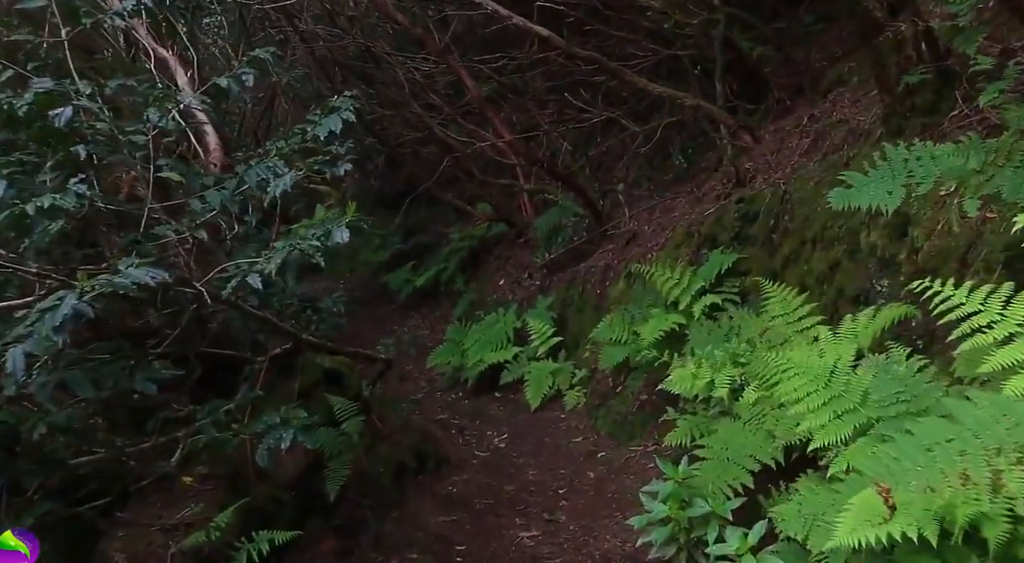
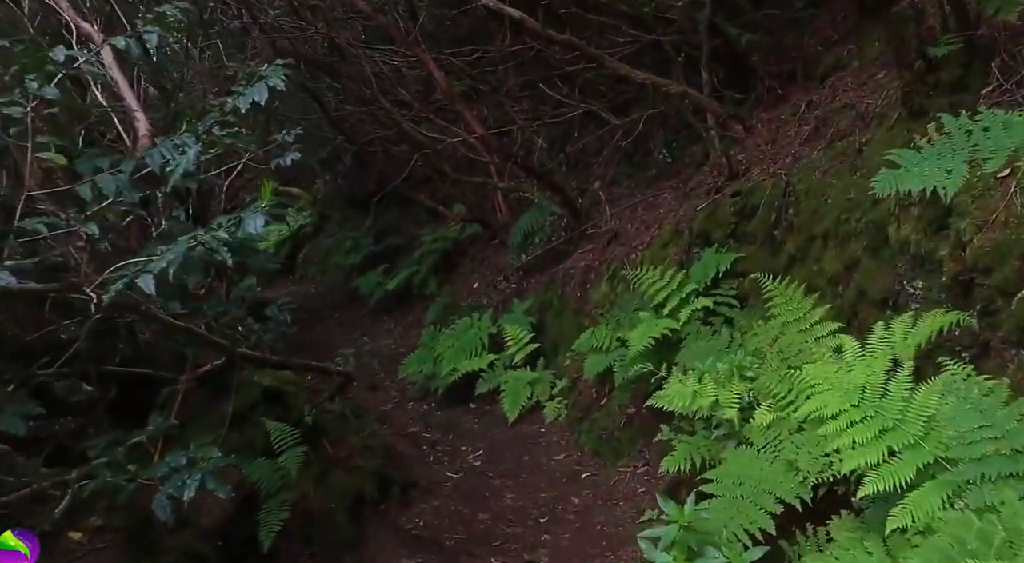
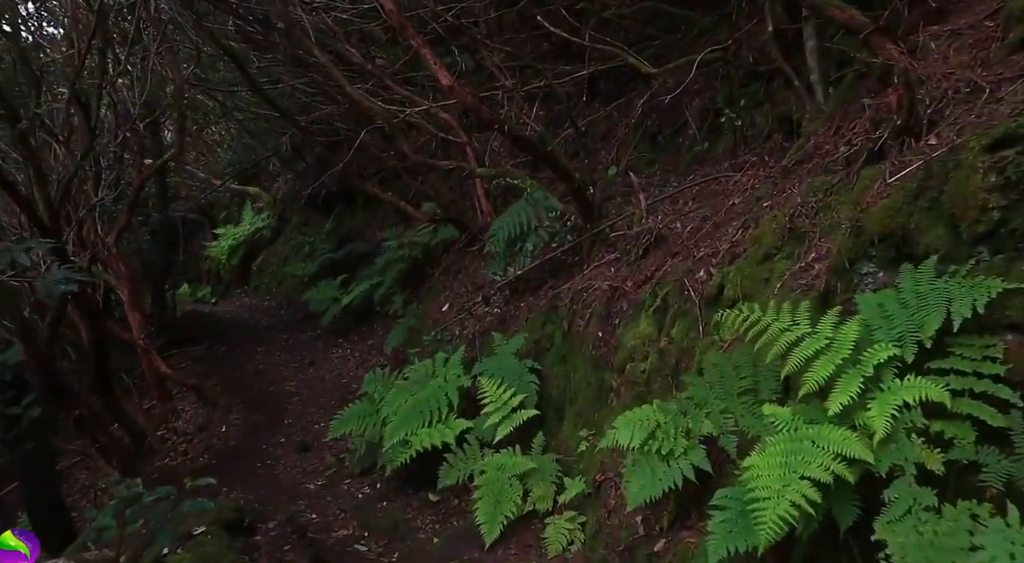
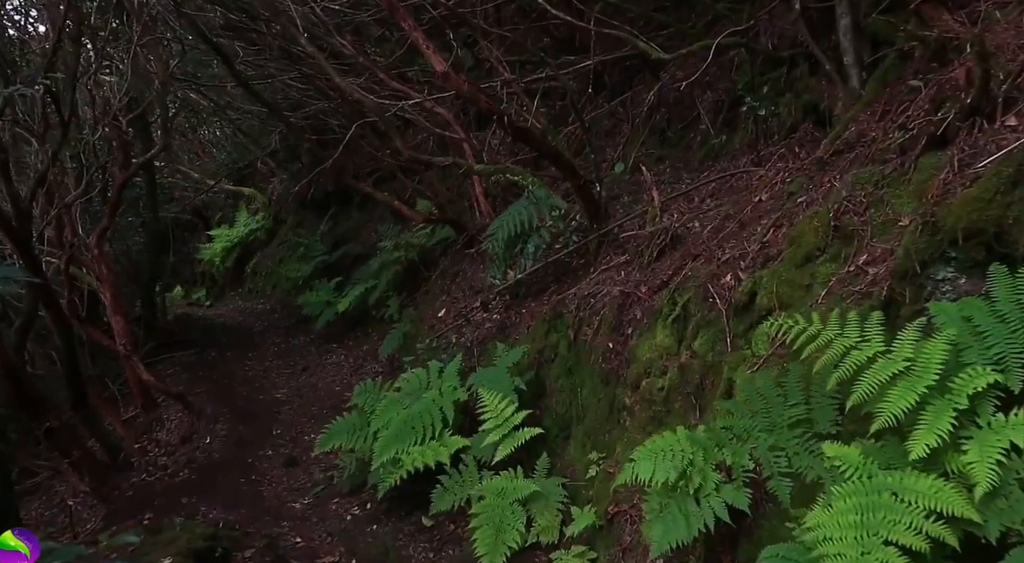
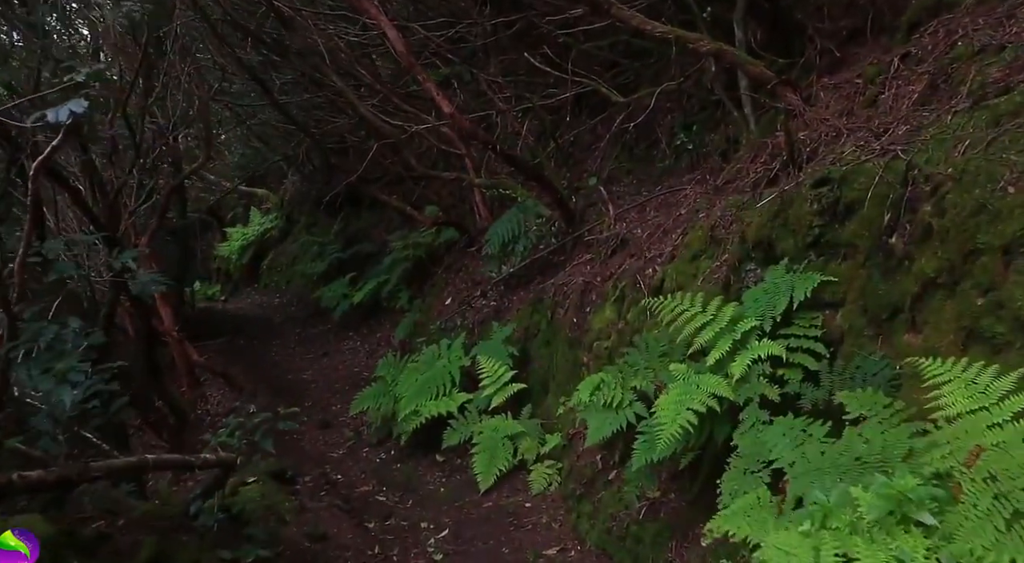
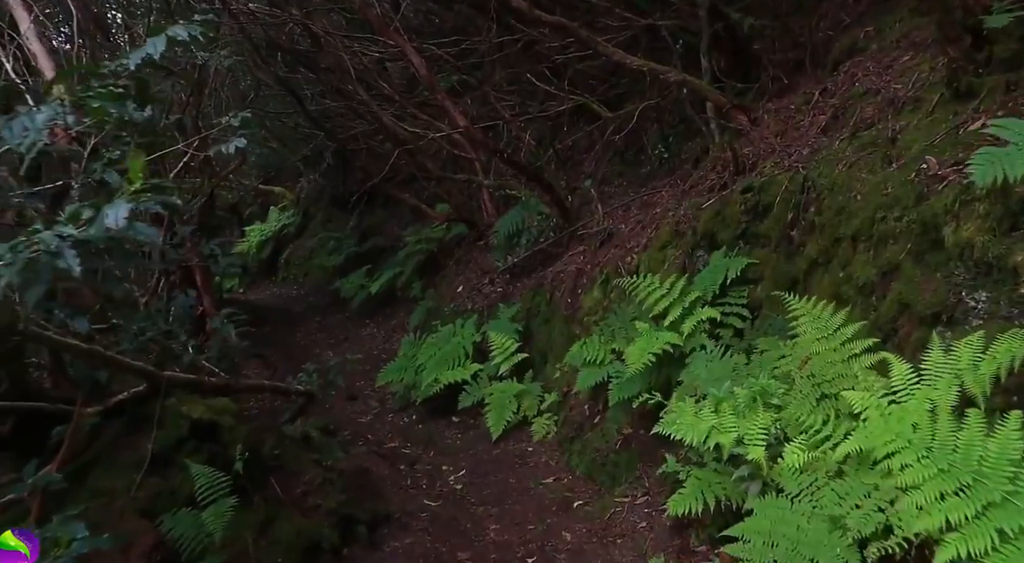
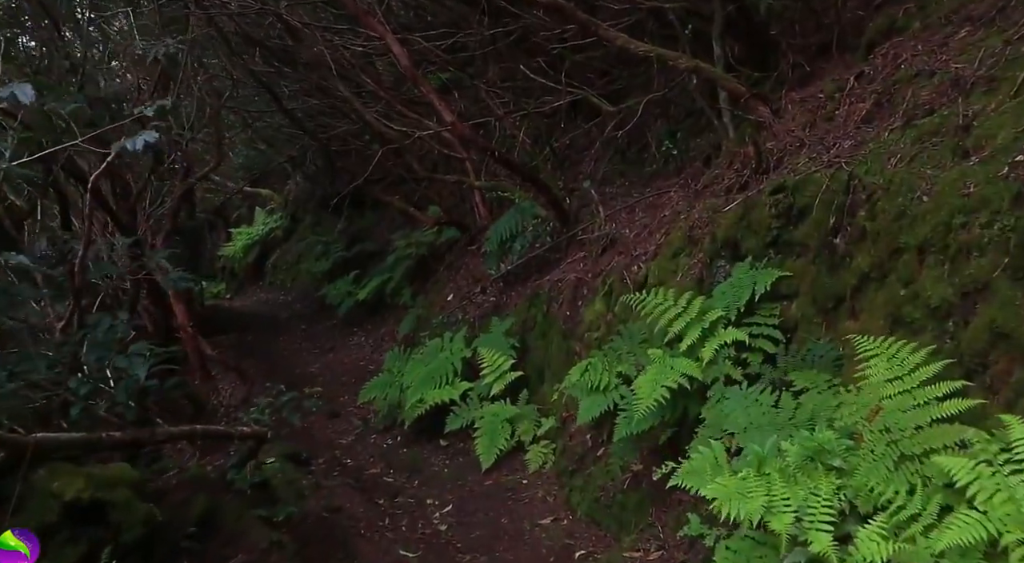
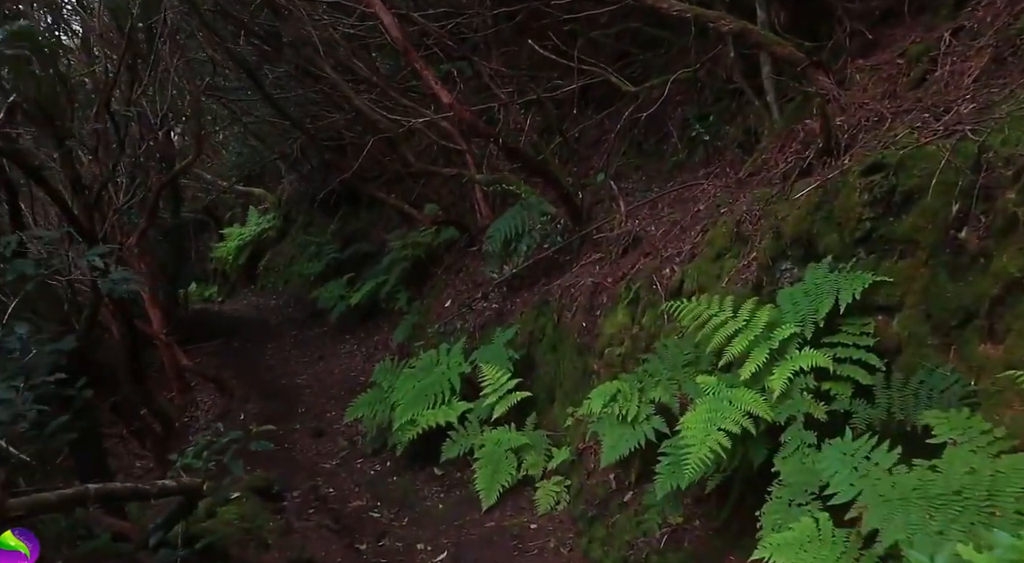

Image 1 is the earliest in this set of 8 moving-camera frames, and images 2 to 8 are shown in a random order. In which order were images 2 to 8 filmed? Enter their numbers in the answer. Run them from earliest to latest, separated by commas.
2, 6, 7, 5, 8, 3, 4
